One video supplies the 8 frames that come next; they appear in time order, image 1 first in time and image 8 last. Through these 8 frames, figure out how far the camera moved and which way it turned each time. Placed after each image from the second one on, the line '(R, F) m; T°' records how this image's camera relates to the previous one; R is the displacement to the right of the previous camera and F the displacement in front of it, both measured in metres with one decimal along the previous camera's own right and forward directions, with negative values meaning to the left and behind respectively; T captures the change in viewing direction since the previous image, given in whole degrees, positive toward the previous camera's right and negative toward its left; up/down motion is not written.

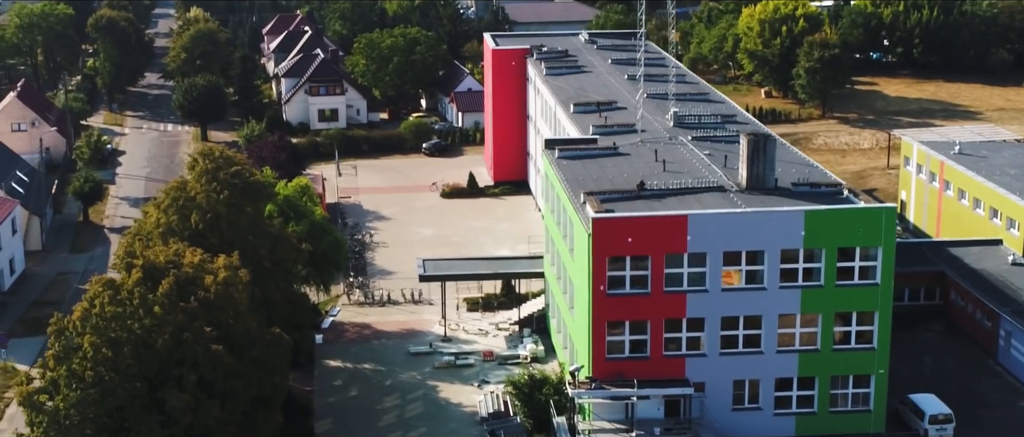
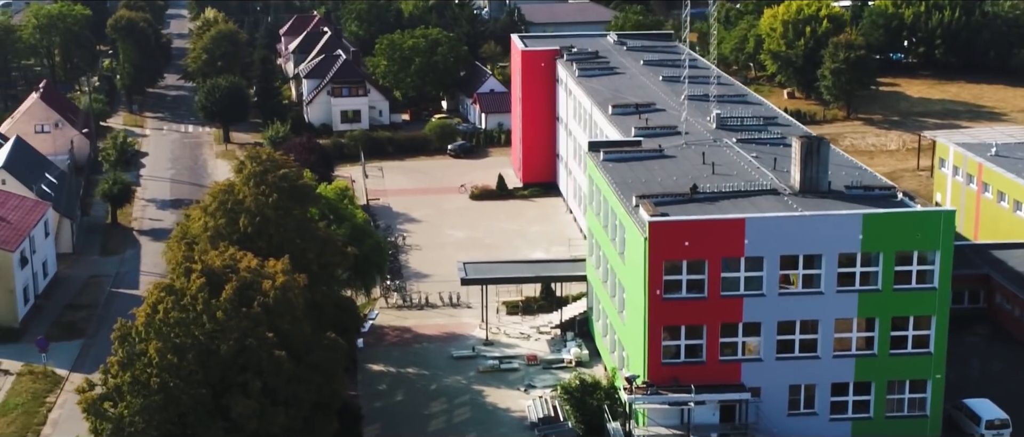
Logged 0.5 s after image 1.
(-1.1, +0.3) m; 0°
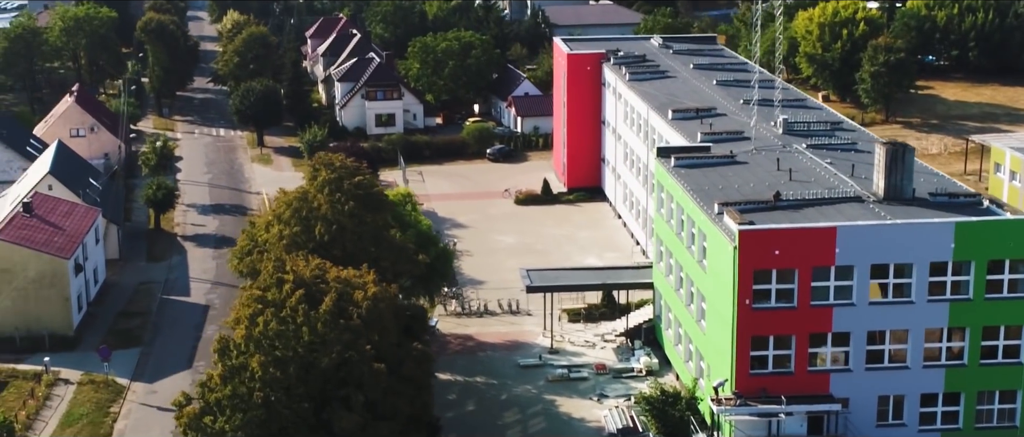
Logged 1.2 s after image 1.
(-1.6, +0.5) m; 0°
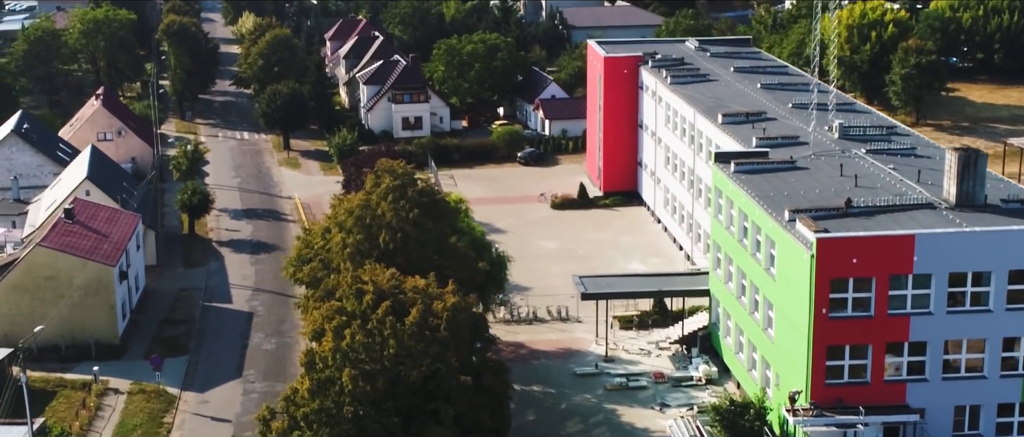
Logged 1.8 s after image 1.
(-1.4, +0.4) m; 0°
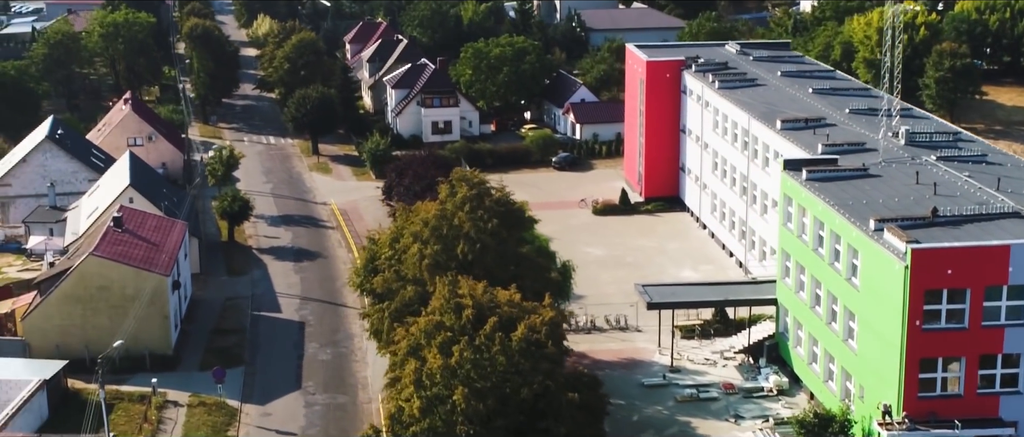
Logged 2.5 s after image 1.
(-1.8, +0.6) m; +1°
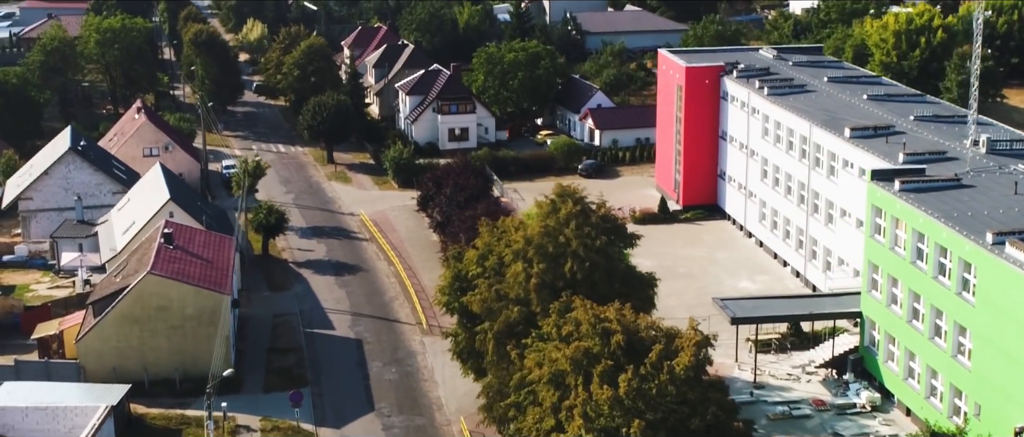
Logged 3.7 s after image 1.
(-3.0, +1.1) m; +2°
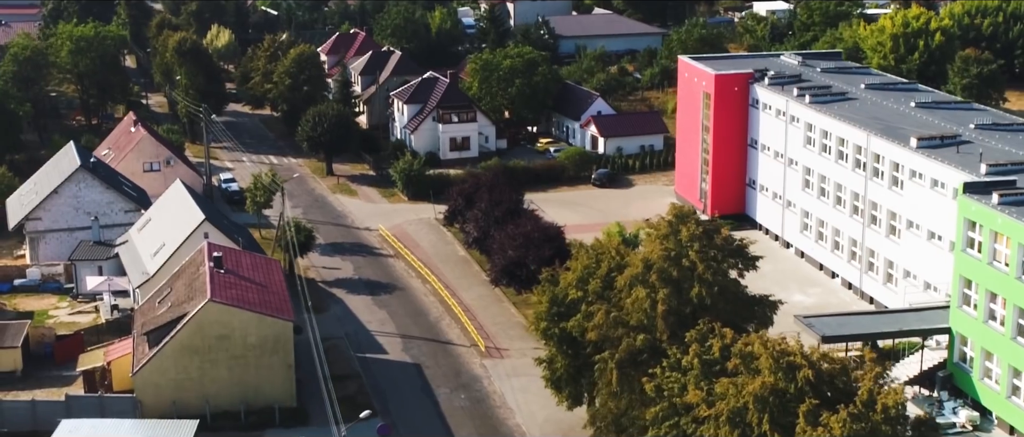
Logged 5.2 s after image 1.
(-3.7, +1.4) m; +4°
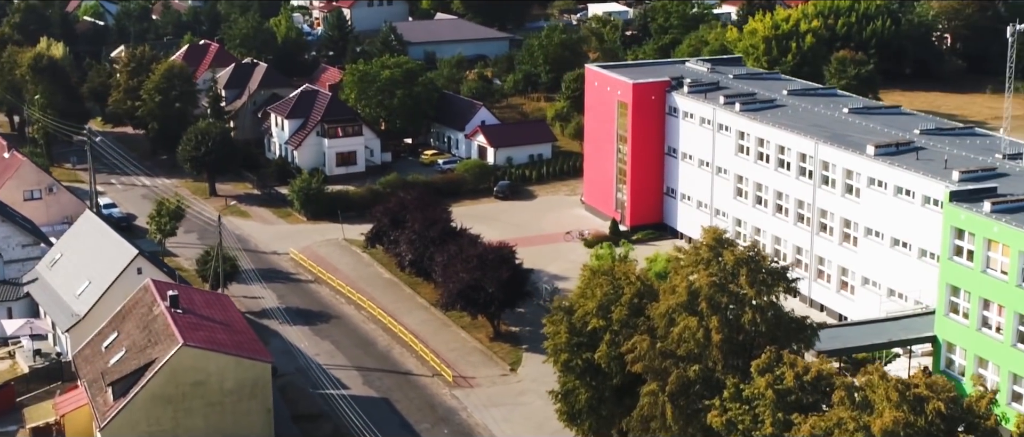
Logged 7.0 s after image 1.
(-4.5, +1.7) m; +9°
